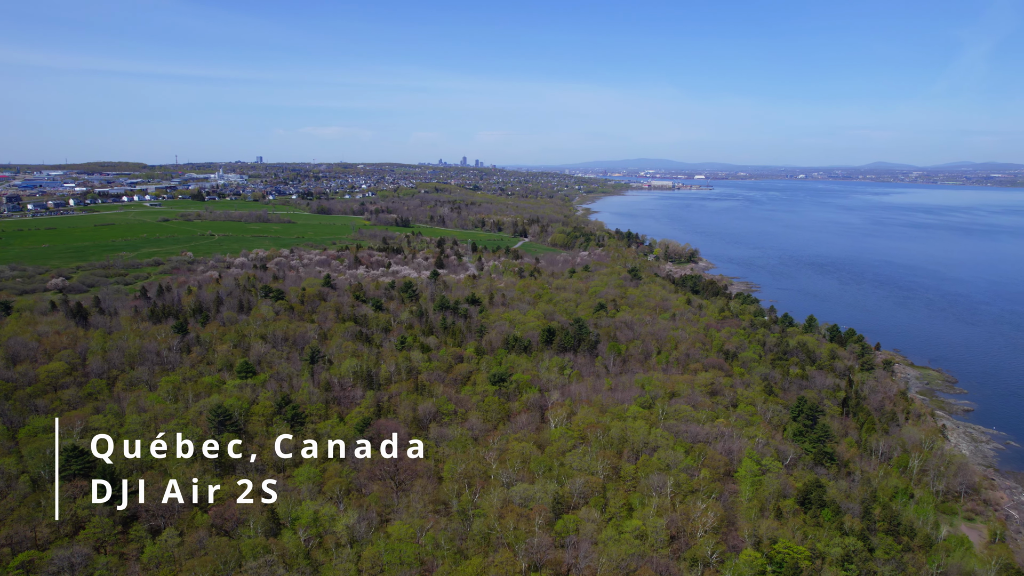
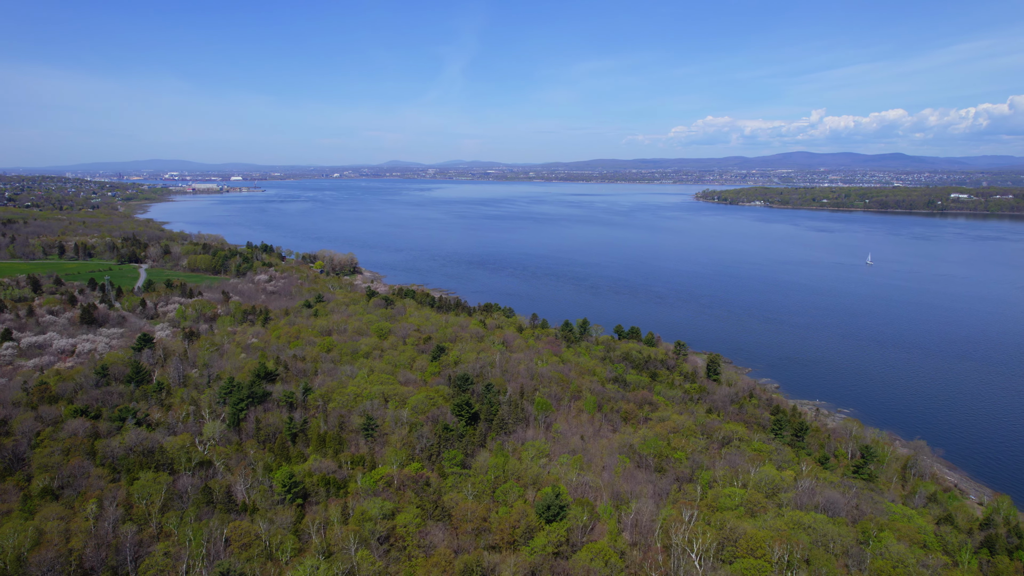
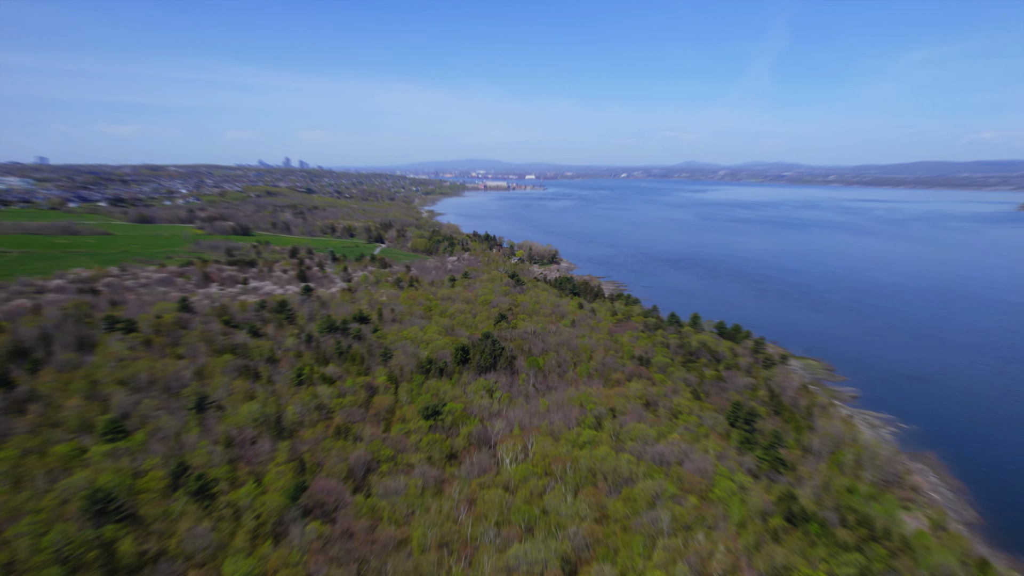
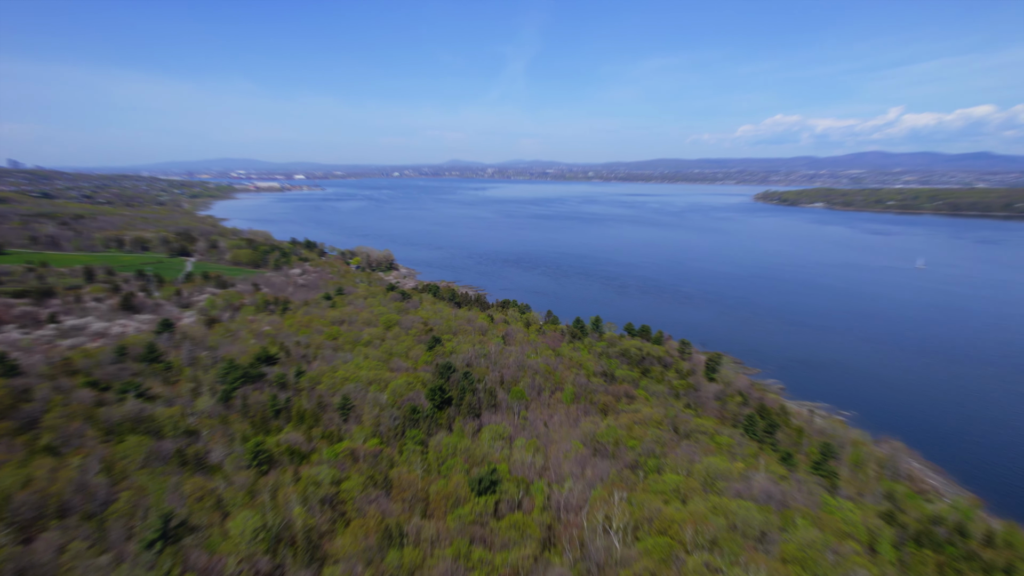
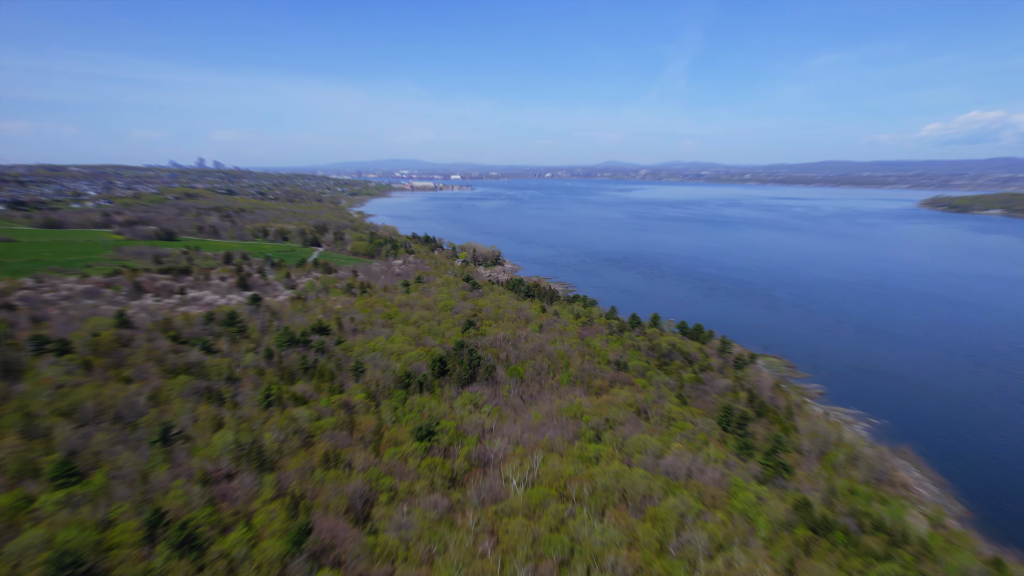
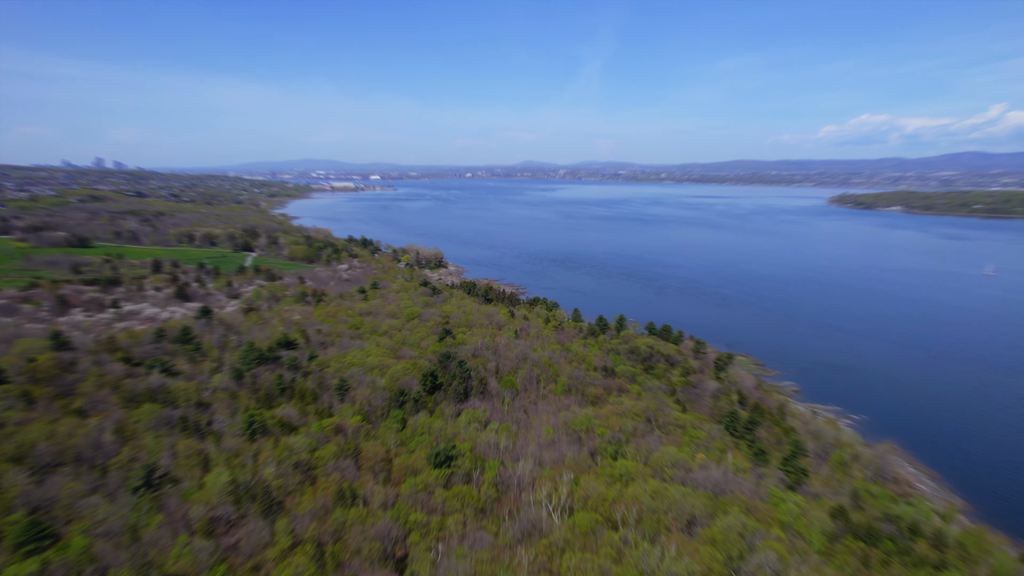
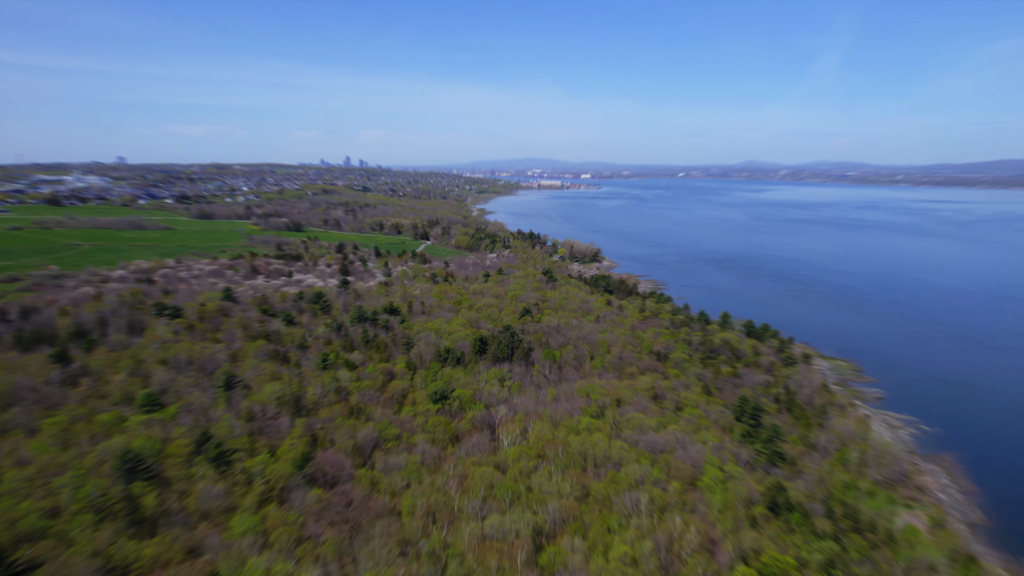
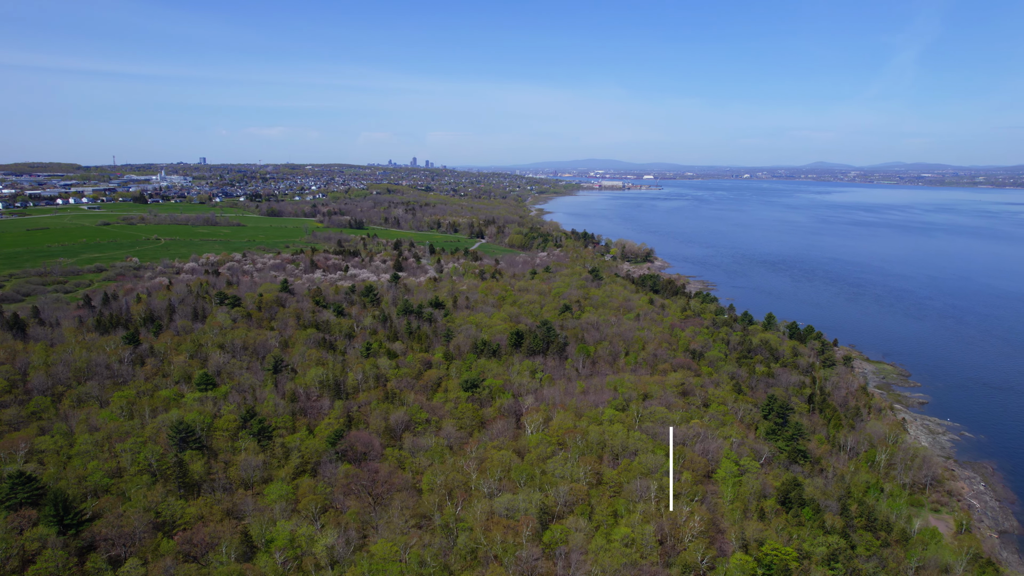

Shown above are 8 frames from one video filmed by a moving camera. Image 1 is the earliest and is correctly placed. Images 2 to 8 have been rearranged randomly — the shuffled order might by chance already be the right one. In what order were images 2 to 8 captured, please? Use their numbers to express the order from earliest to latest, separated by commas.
8, 7, 3, 5, 6, 4, 2
